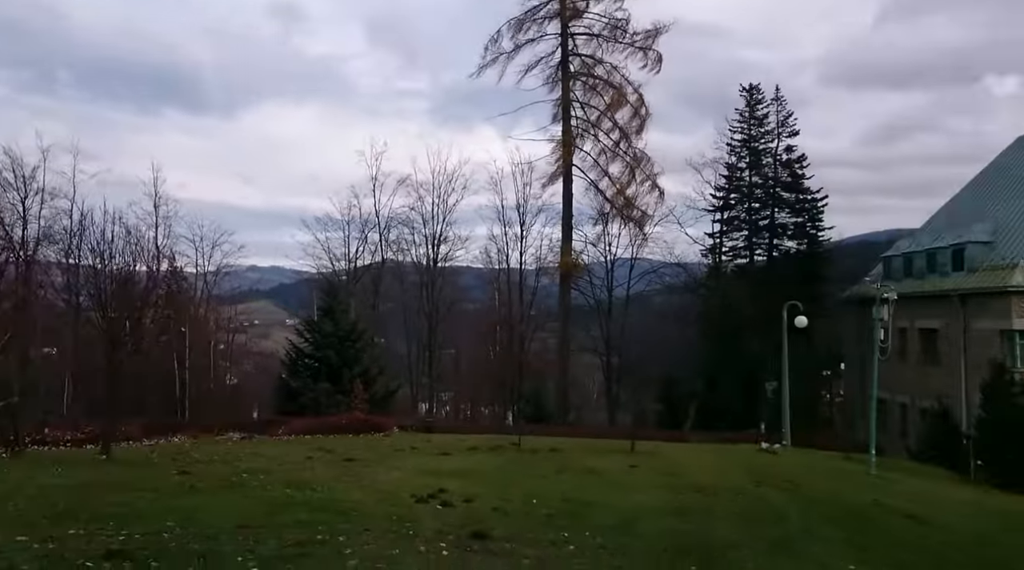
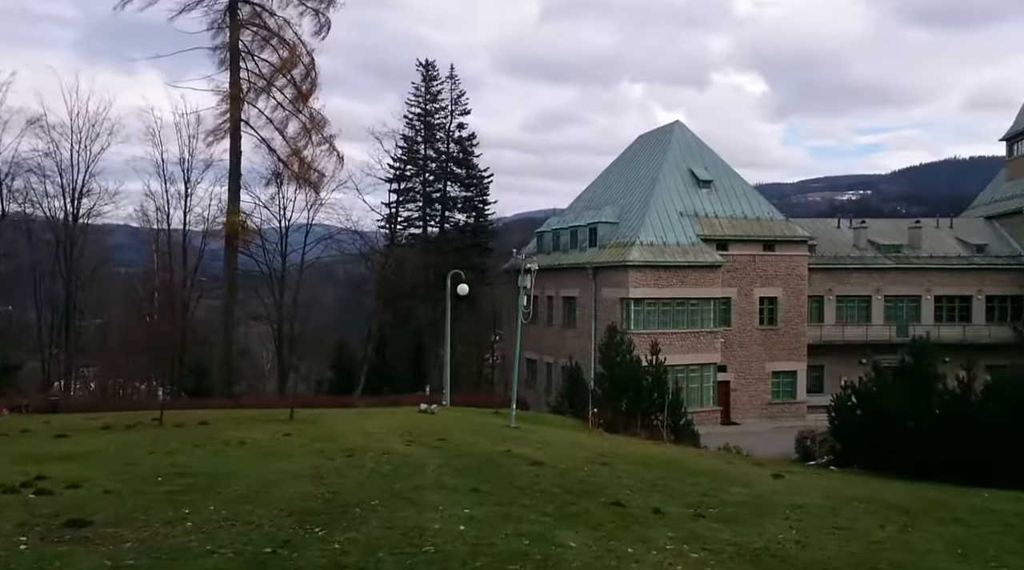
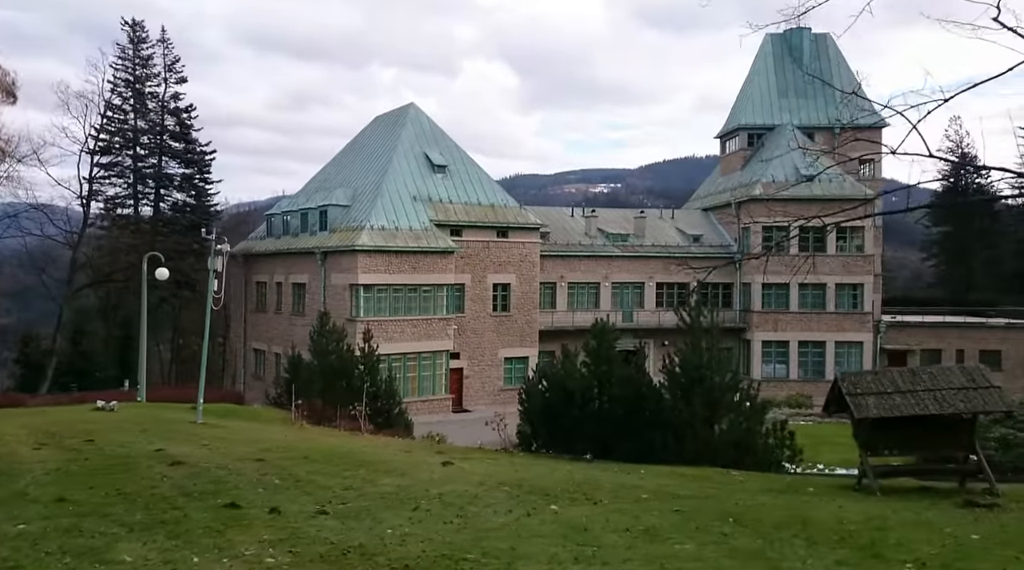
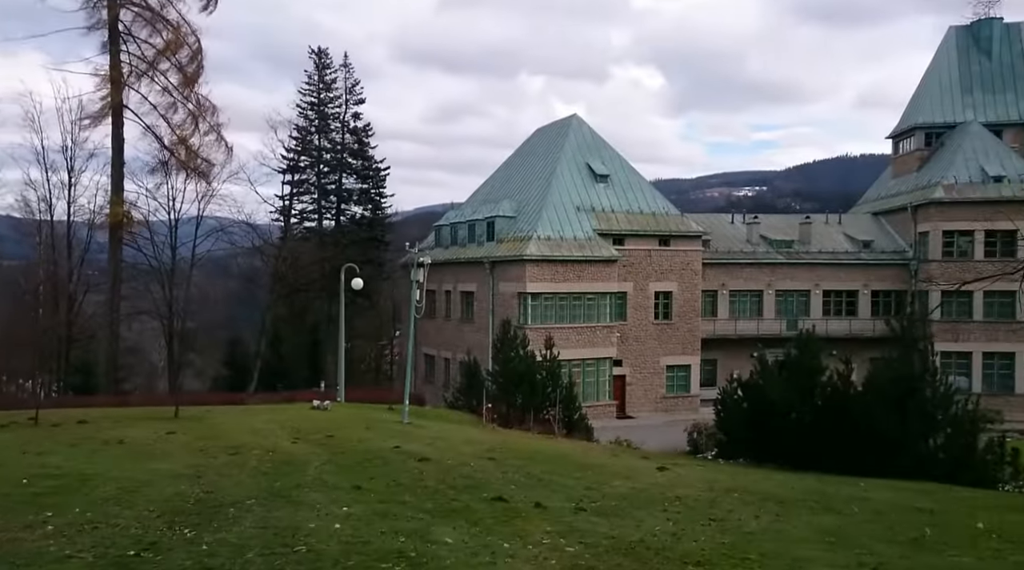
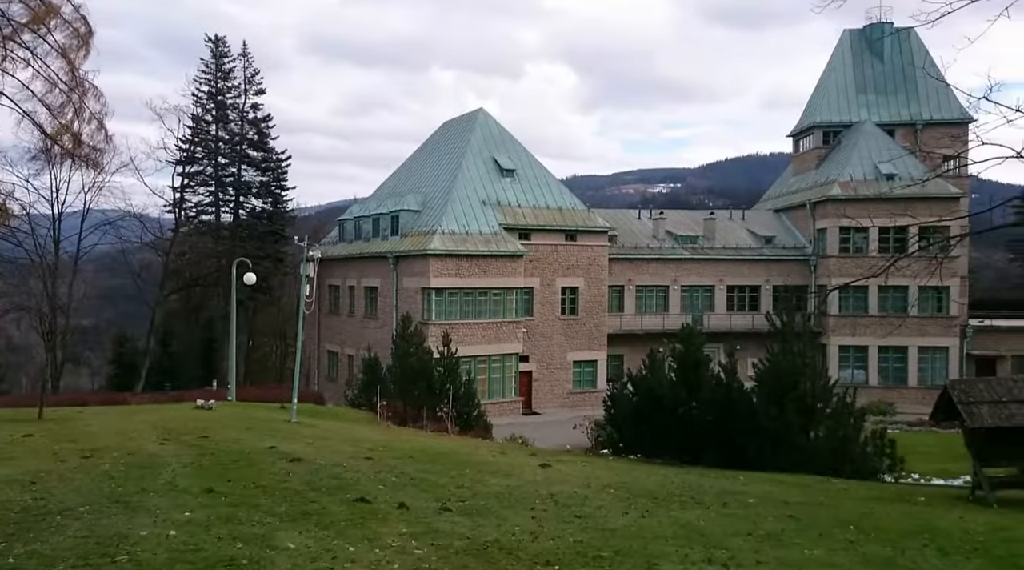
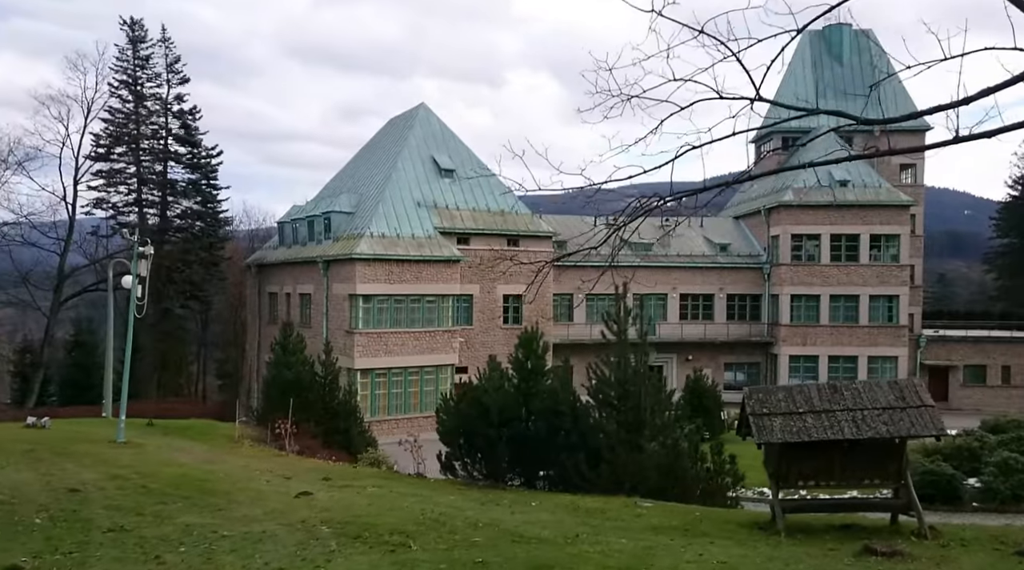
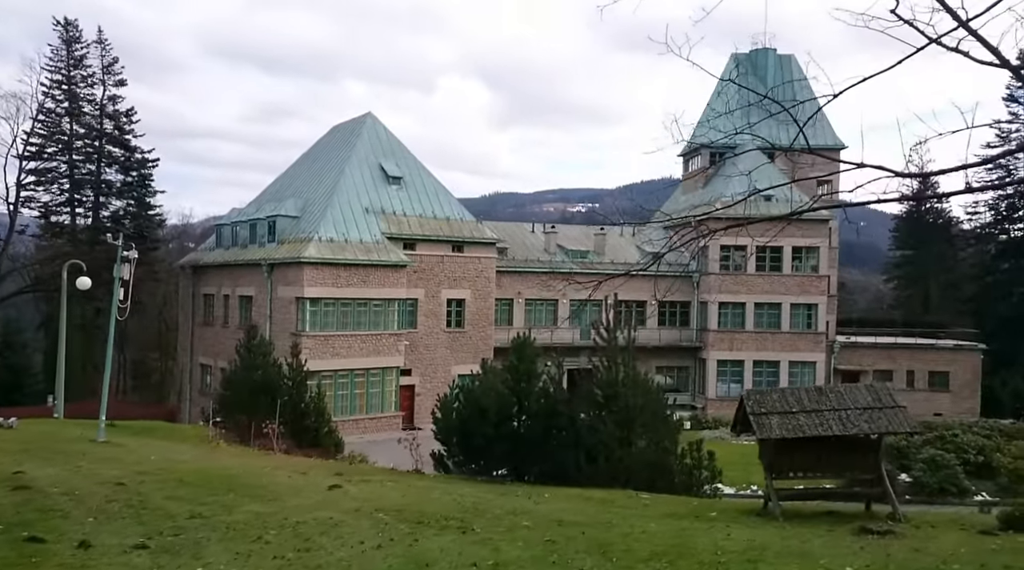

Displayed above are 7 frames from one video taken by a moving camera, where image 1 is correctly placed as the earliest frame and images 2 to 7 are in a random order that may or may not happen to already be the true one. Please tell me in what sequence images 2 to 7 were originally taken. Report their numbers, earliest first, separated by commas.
2, 4, 5, 3, 7, 6
